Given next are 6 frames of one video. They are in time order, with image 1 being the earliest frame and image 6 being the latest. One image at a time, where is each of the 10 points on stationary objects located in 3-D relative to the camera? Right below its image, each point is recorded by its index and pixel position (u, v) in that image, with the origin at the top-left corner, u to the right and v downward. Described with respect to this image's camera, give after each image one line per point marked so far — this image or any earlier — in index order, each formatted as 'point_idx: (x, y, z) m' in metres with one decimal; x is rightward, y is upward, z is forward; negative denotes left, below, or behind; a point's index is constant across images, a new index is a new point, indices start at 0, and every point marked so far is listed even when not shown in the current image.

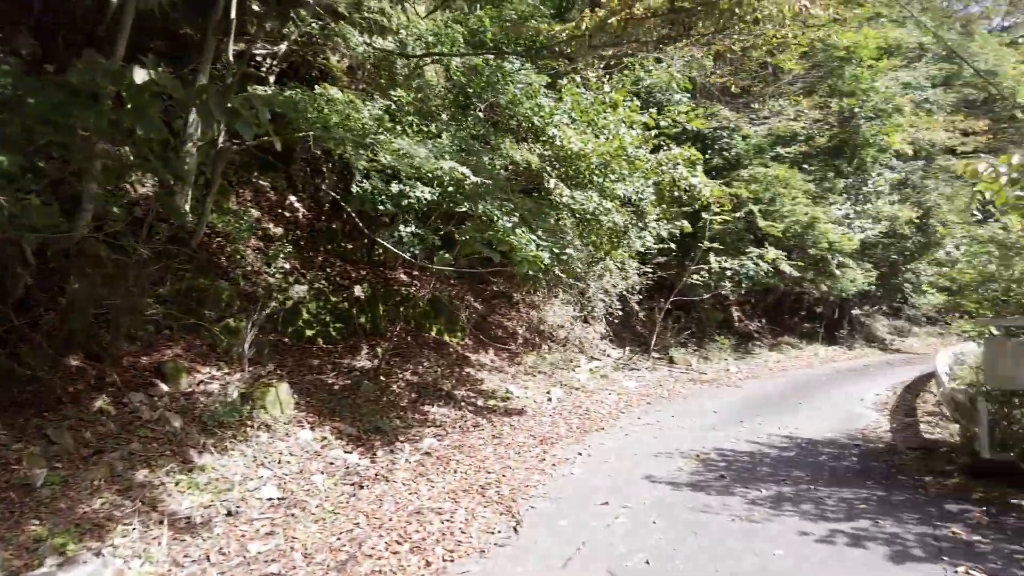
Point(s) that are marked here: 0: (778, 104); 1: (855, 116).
0: (+6.5, +4.5, +16.2) m
1: (+8.6, +4.3, +16.5) m
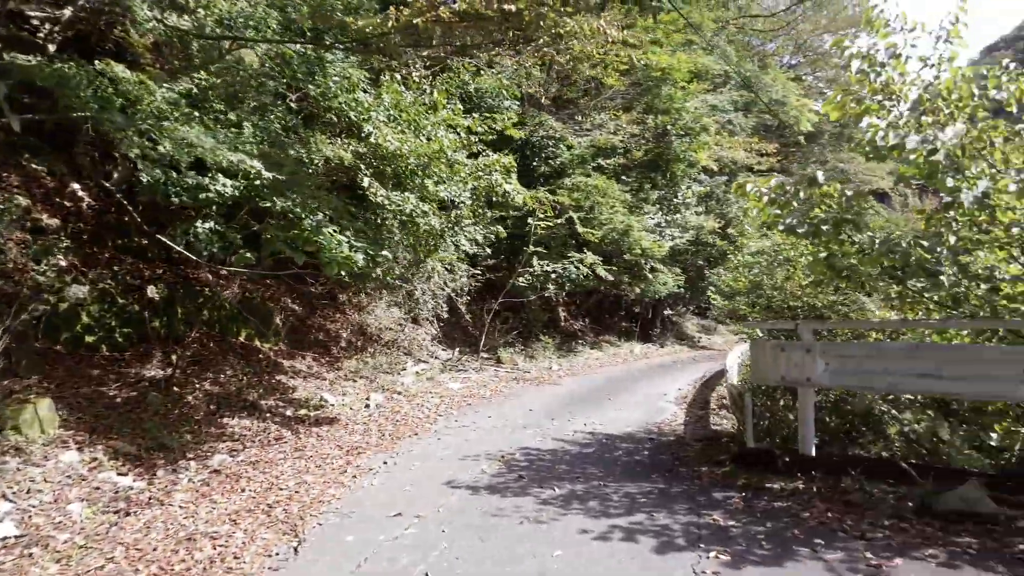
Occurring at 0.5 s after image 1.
0: (+2.3, +4.4, +17.2) m
1: (+4.2, +4.2, +18.0) m
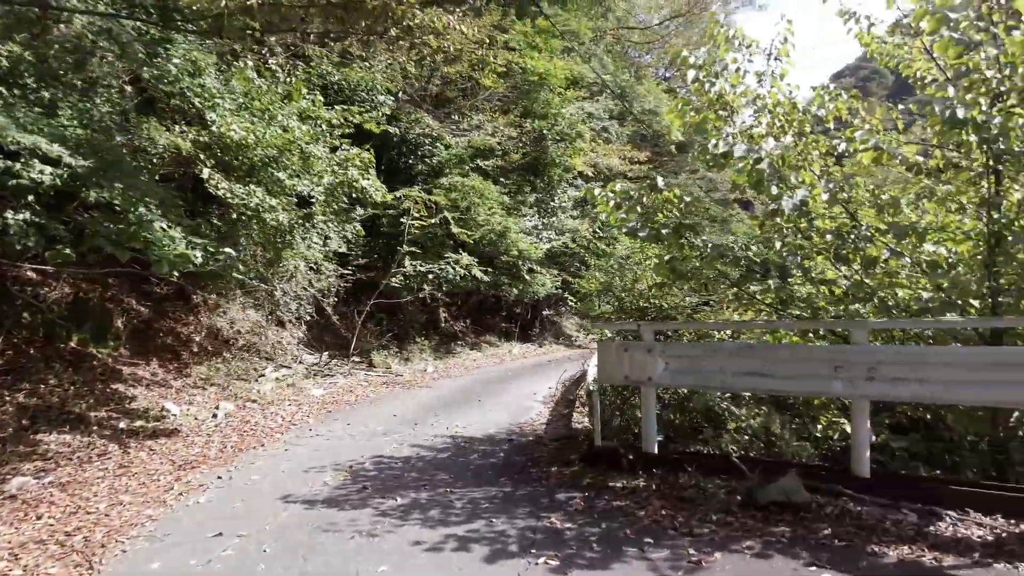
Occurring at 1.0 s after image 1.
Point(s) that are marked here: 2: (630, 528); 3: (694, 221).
0: (-0.9, +4.4, +17.1) m
1: (+0.9, +4.2, +18.2) m
2: (+0.7, -1.5, +4.0) m
3: (+1.5, +0.5, +5.3) m
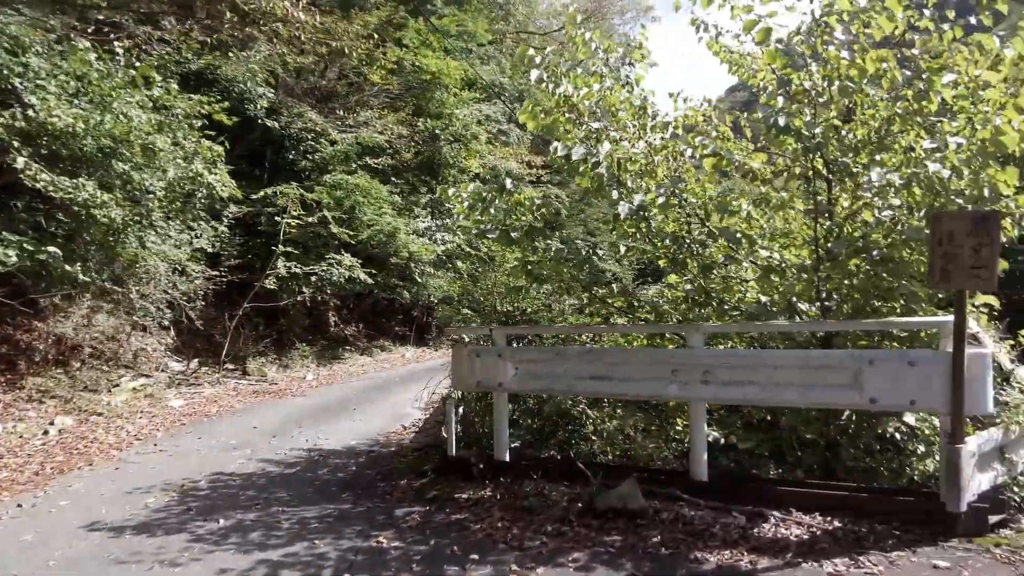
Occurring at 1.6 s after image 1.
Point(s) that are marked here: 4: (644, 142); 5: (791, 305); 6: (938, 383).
0: (-3.7, +4.3, +16.6) m
1: (-2.1, +4.1, +18.0) m
2: (-0.3, -1.5, +3.8) m
3: (+0.3, +0.5, +5.3) m
4: (+1.1, +1.2, +5.3) m
5: (+1.9, -0.1, +4.7) m
6: (+2.4, -0.5, +3.7) m
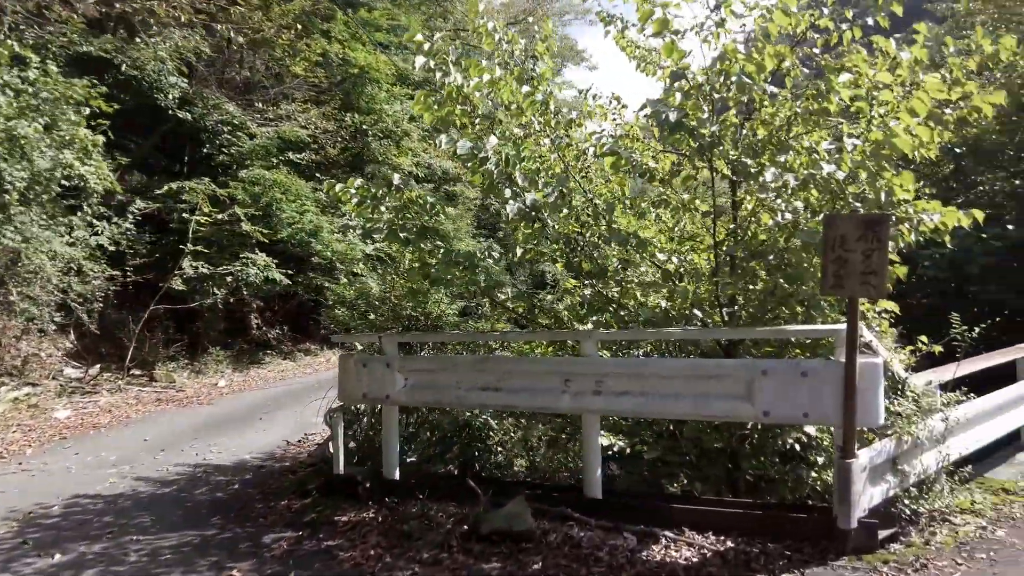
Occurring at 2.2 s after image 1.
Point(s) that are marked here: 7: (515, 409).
0: (-5.4, +4.3, +15.9) m
1: (-3.9, +4.1, +17.4) m
2: (-1.0, -1.5, +3.5) m
3: (-0.6, +0.5, +4.9) m
4: (+0.3, +1.1, +5.0) m
5: (+1.2, -0.2, +4.5) m
6: (+1.7, -0.6, +3.5) m
7: (0.0, -0.8, +4.4) m
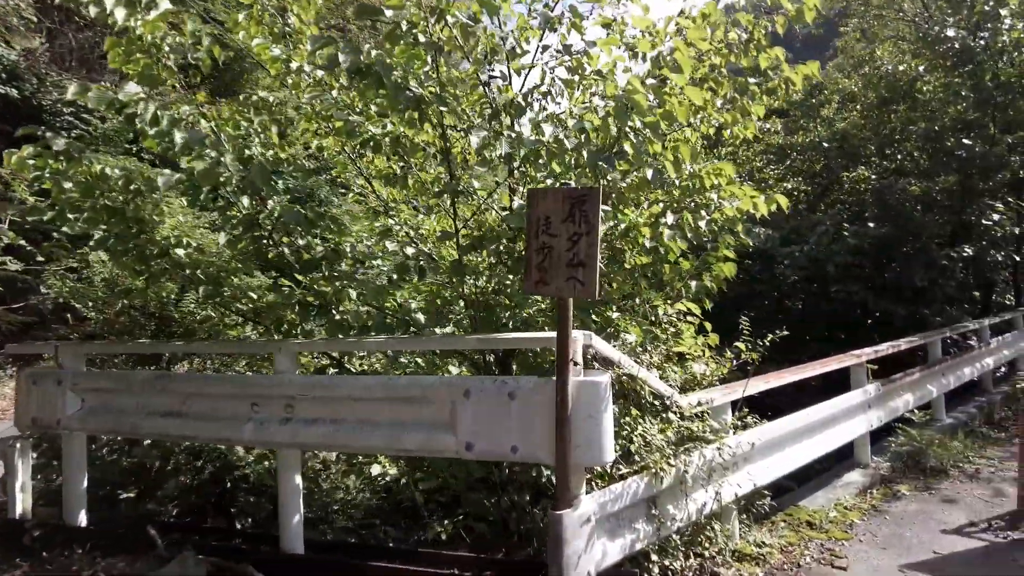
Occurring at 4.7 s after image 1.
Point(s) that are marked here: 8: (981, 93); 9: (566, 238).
0: (-8.0, +4.3, +14.5) m
1: (-6.6, +4.1, +16.1) m
2: (-2.6, -1.5, +2.4) m
3: (-2.2, +0.5, +3.9) m
4: (-1.4, +1.1, +4.1) m
5: (-0.5, -0.2, +3.6) m
6: (+0.1, -0.6, +2.7) m
7: (-1.6, -0.8, +3.4) m
8: (+5.6, +2.3, +7.9) m
9: (+0.2, +0.2, +2.6) m
